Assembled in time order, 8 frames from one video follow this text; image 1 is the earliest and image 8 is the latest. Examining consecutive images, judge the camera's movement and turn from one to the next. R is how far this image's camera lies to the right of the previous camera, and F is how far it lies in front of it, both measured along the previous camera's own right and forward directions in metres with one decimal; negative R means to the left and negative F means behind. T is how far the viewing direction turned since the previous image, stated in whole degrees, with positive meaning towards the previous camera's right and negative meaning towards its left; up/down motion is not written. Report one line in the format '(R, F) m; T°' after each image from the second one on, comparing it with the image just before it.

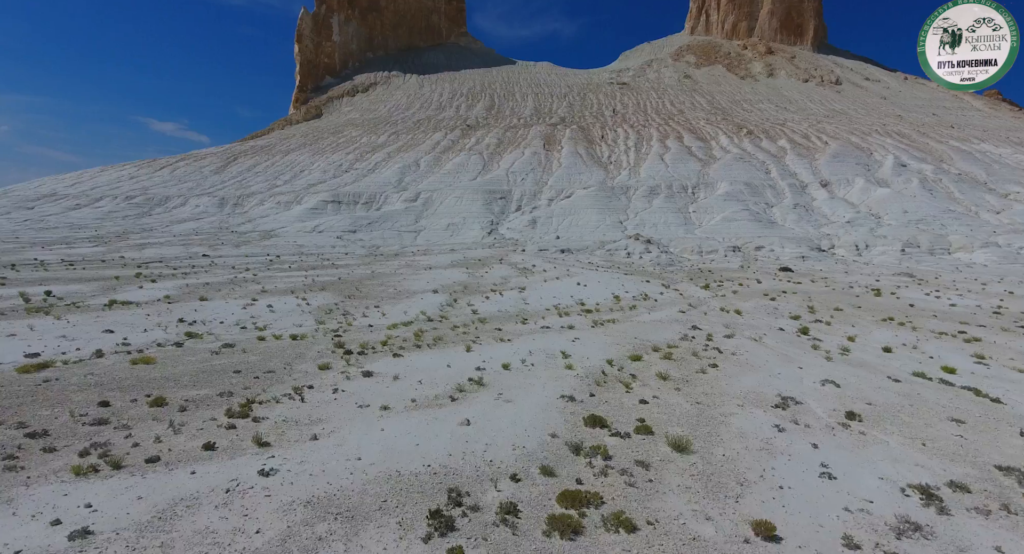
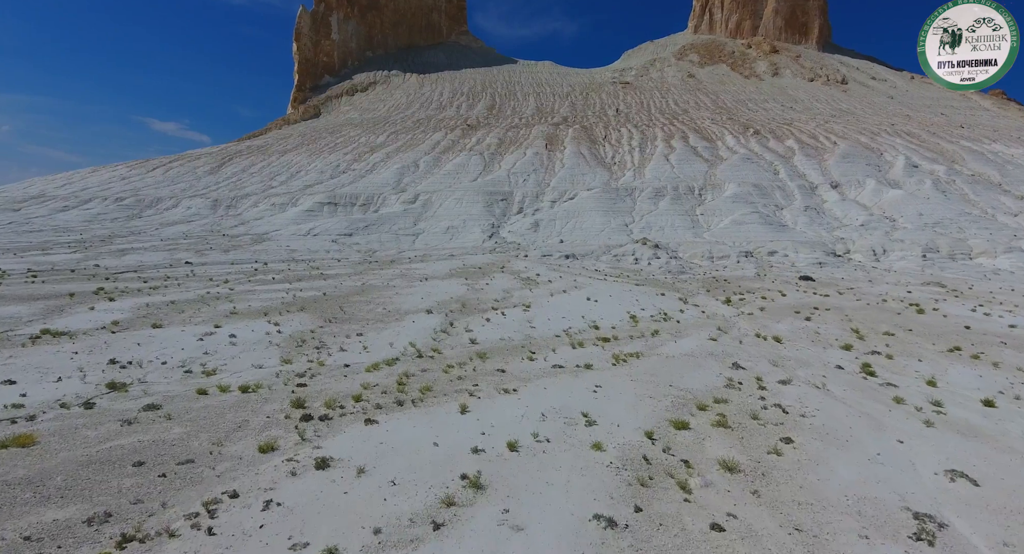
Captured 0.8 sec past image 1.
(-0.1, +1.3) m; 0°
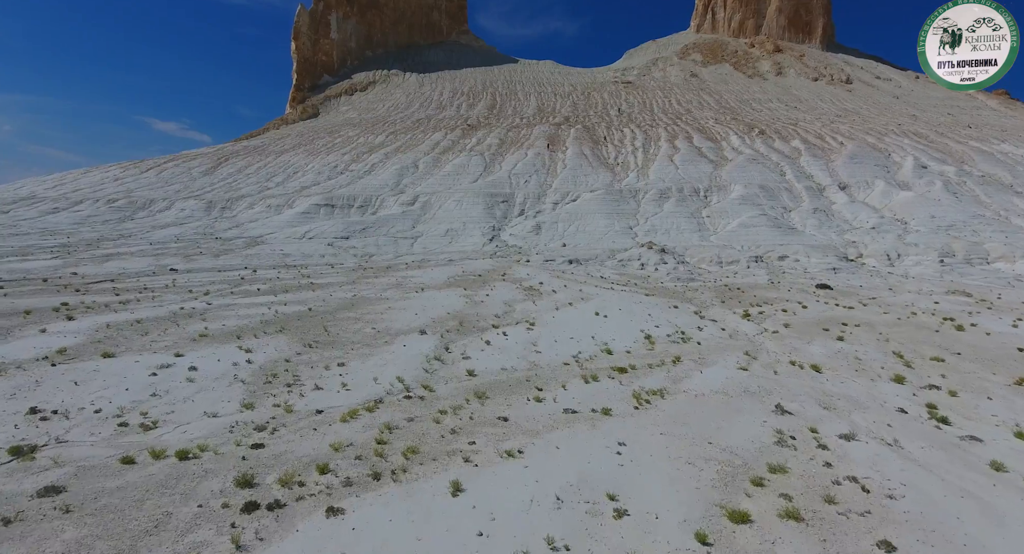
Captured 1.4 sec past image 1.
(0.0, +1.0) m; 0°
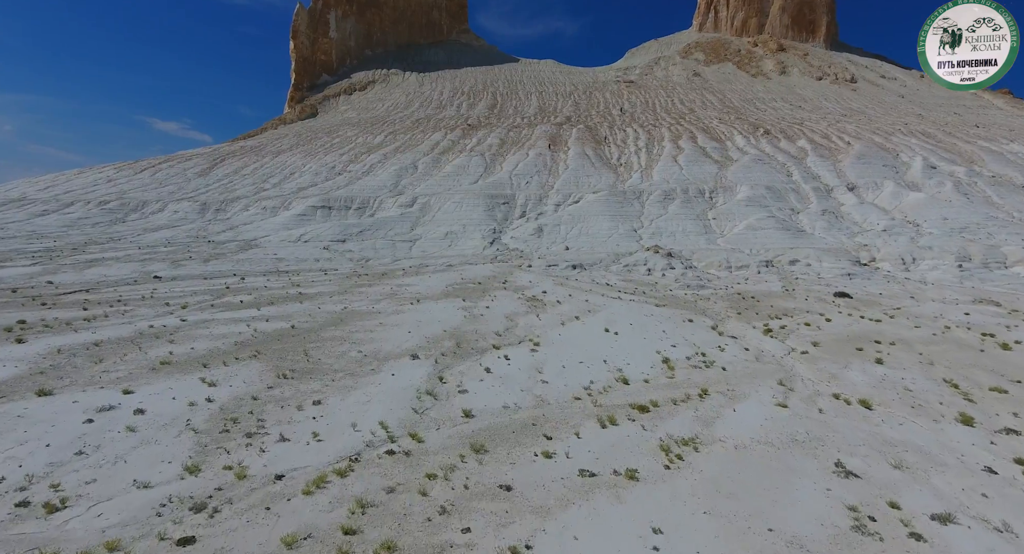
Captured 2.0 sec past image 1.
(0.0, +1.0) m; 0°
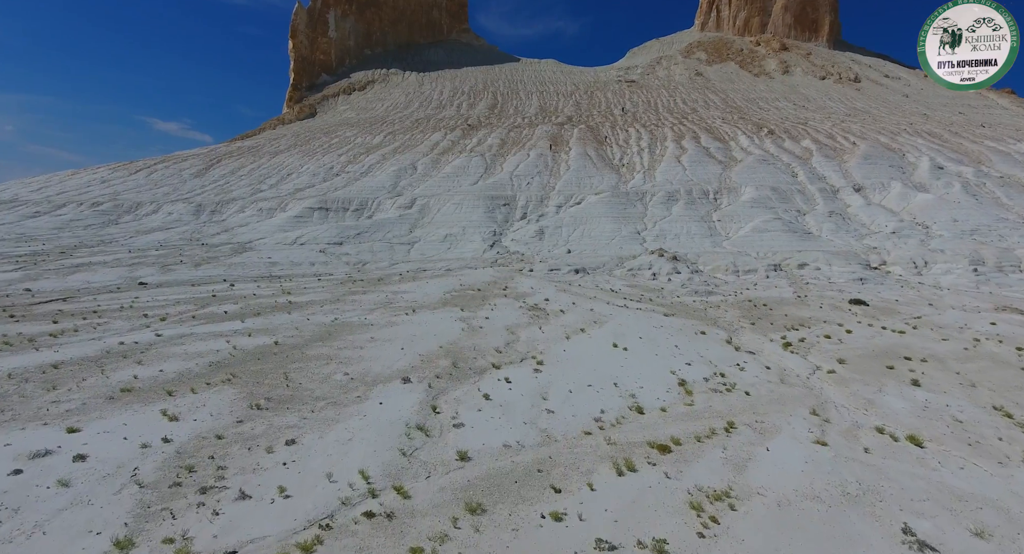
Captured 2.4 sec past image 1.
(0.0, +0.8) m; 0°
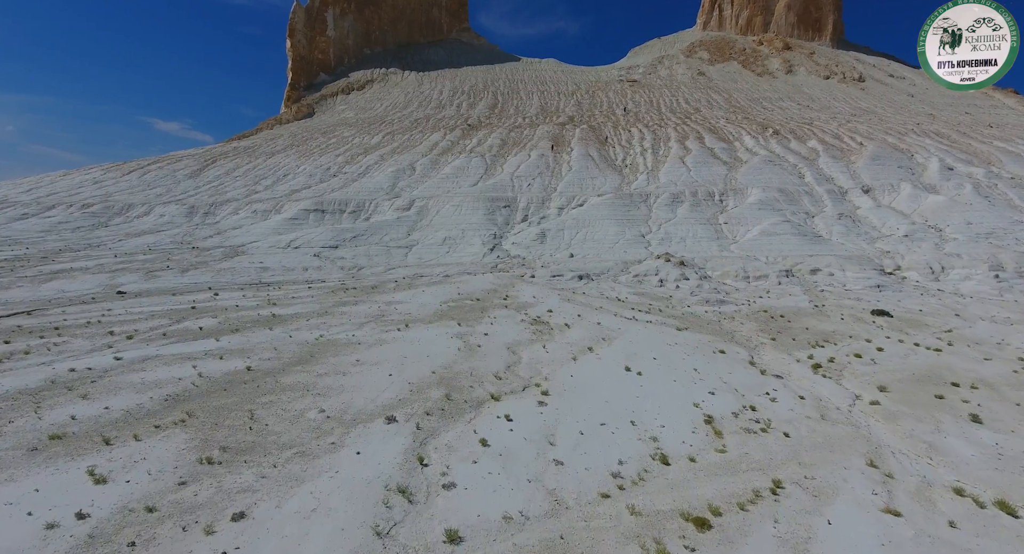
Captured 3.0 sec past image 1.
(0.0, +1.1) m; 0°
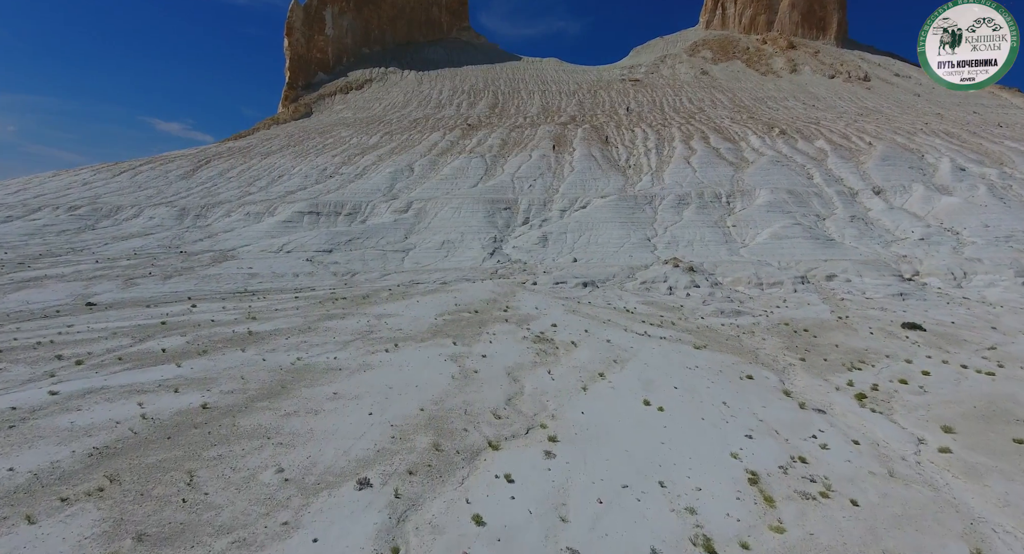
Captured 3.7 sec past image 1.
(0.0, +1.3) m; 0°
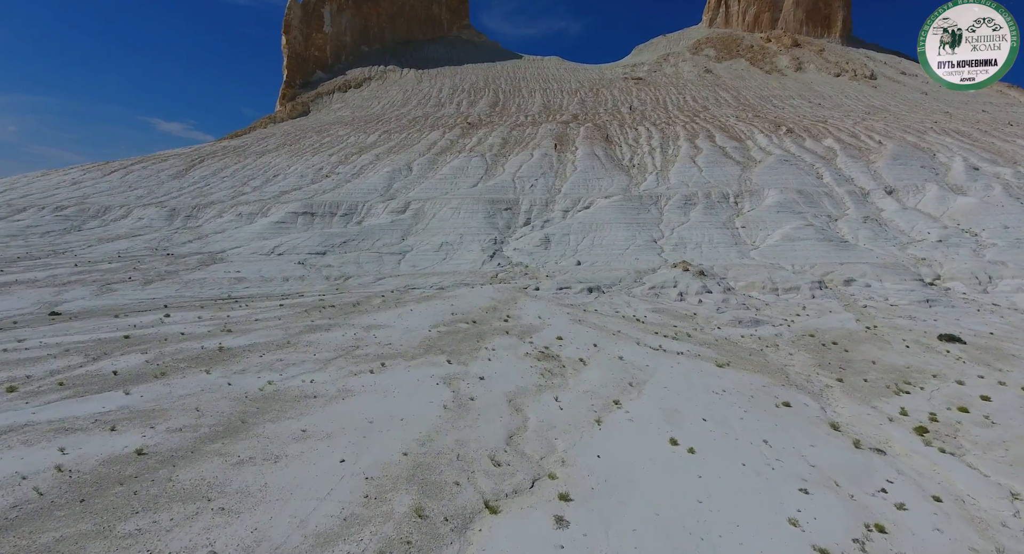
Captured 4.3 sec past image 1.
(0.0, +1.3) m; 0°
